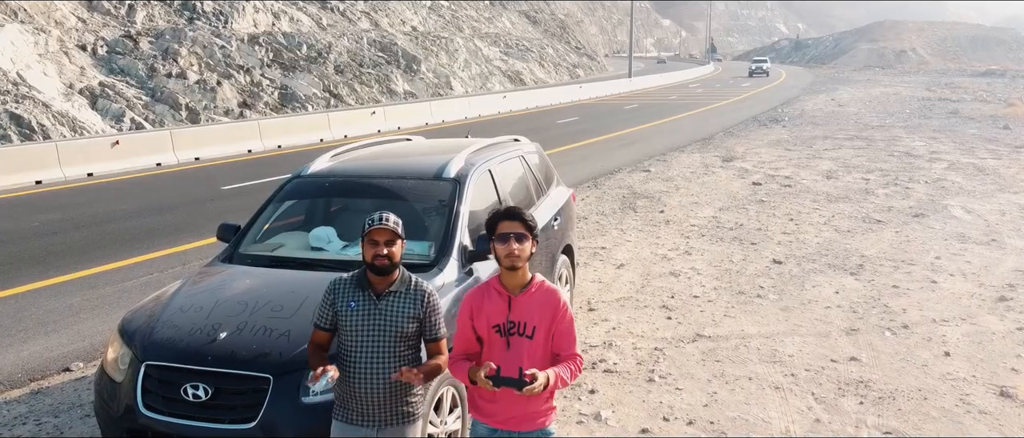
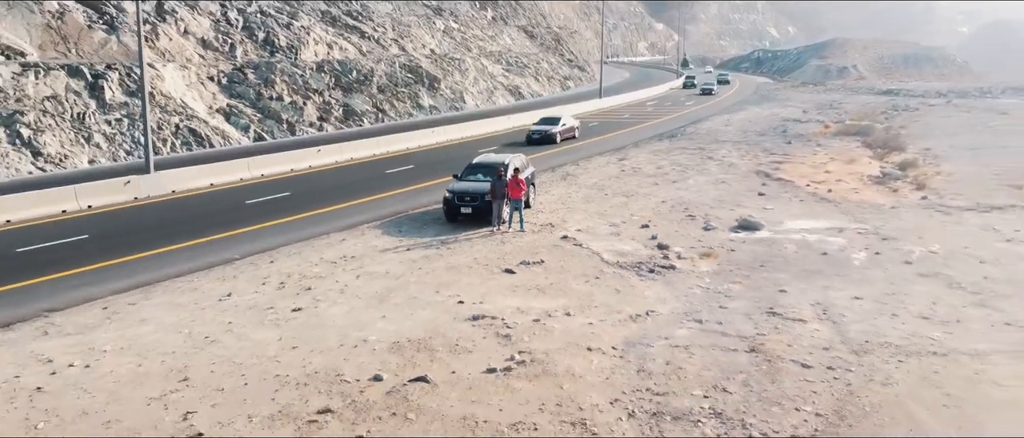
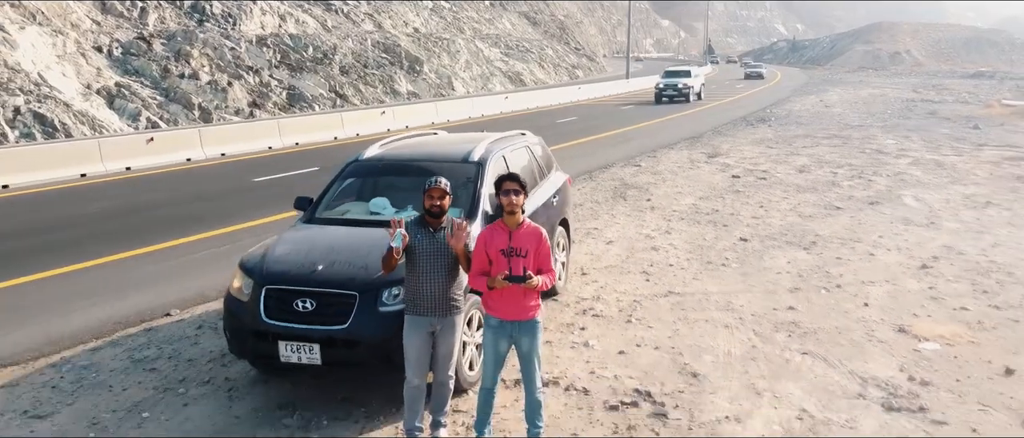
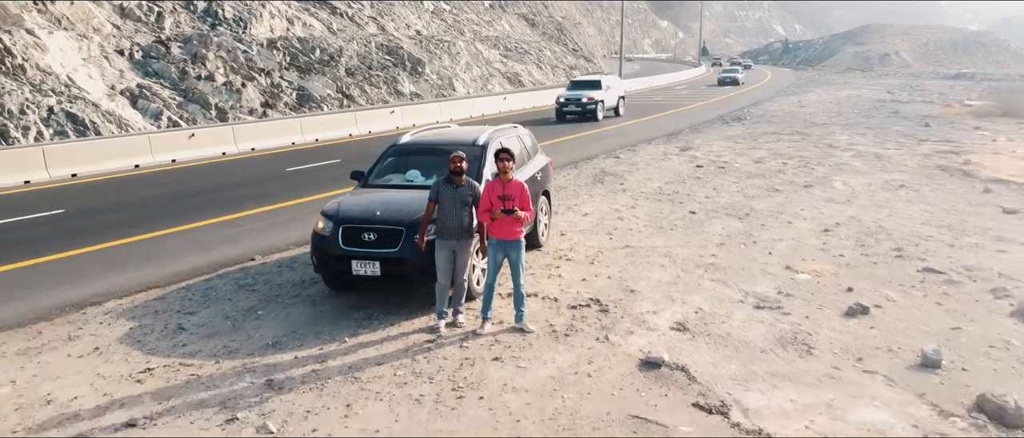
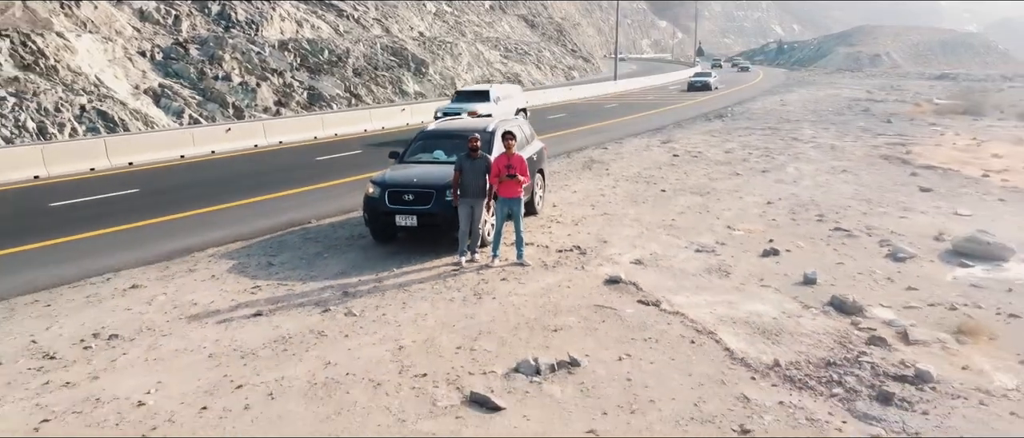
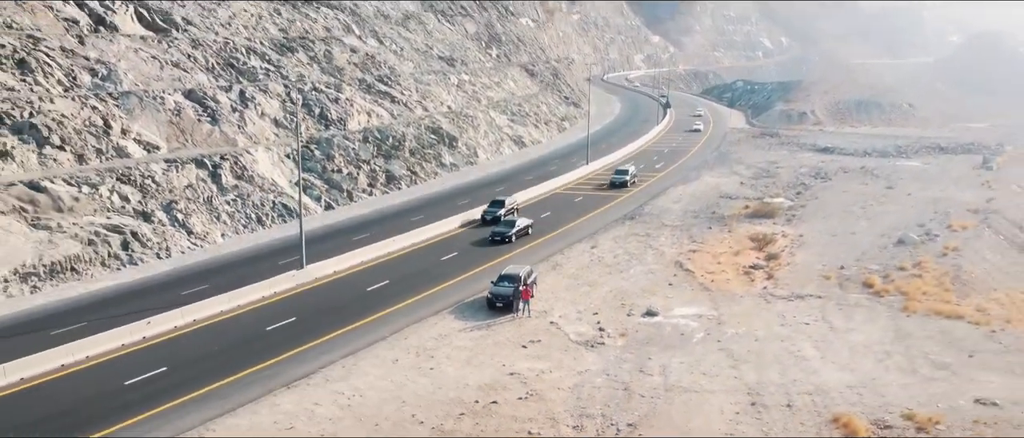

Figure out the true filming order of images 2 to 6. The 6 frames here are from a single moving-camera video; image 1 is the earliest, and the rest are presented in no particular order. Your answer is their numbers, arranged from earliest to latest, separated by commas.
3, 4, 5, 2, 6
